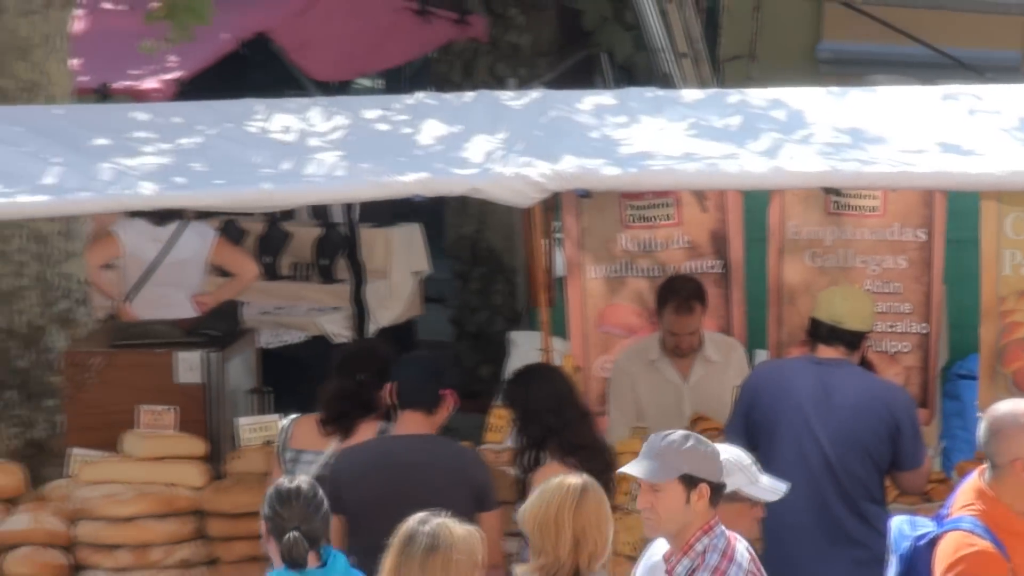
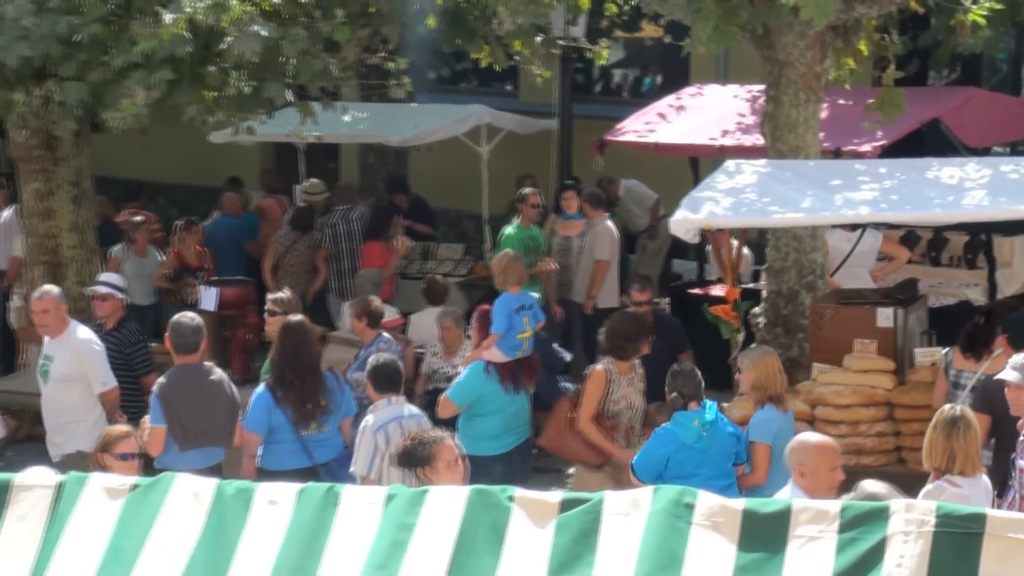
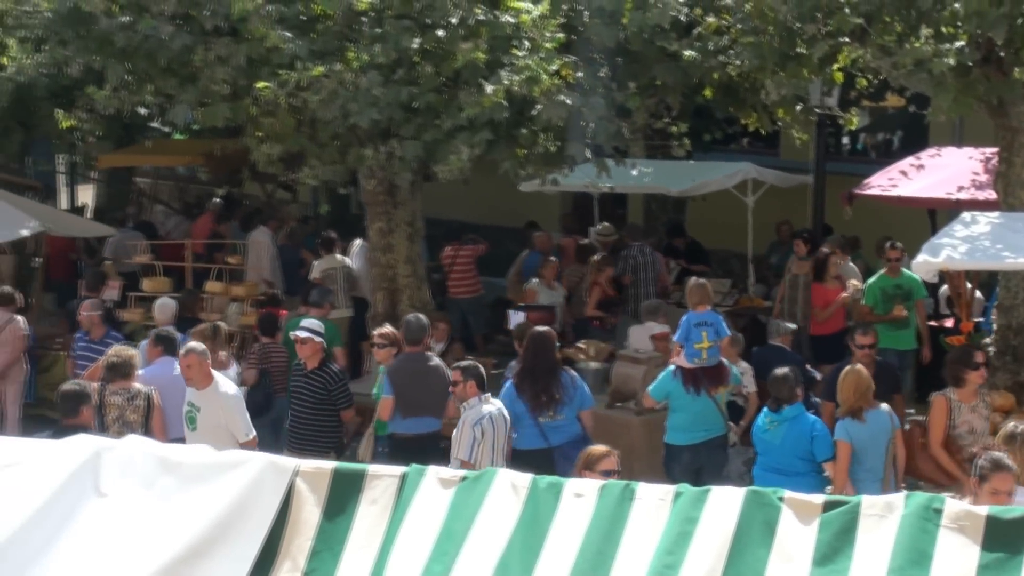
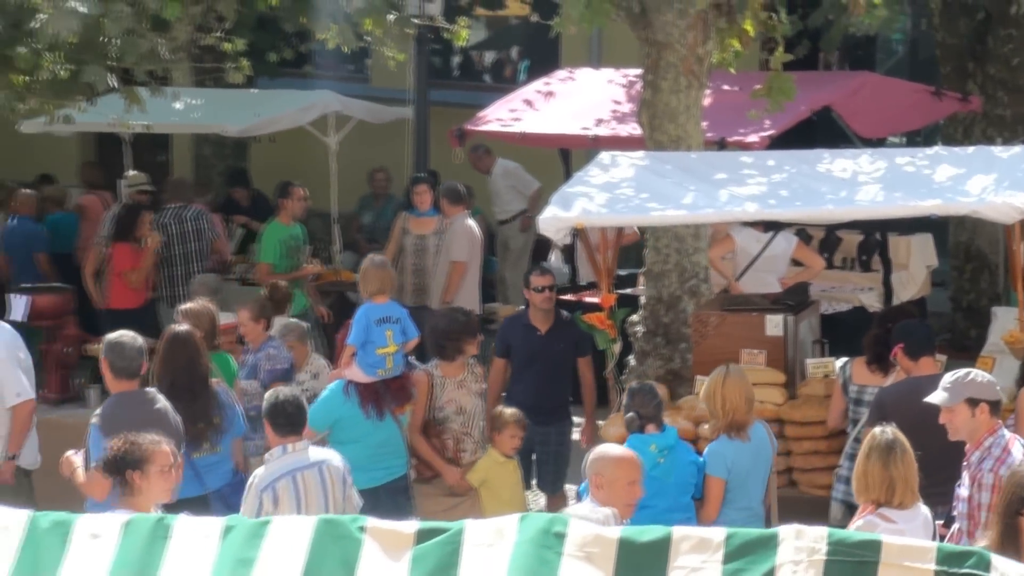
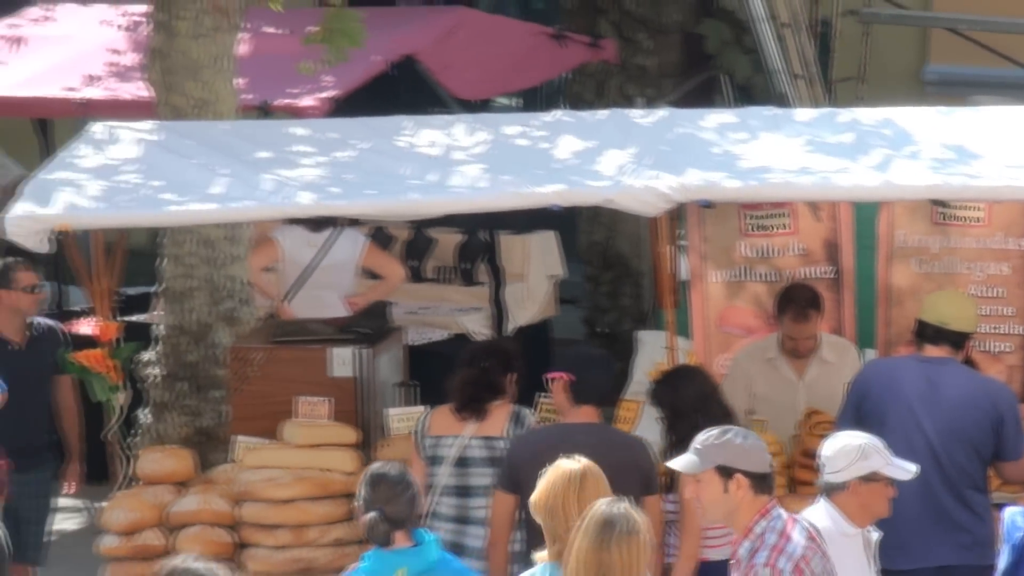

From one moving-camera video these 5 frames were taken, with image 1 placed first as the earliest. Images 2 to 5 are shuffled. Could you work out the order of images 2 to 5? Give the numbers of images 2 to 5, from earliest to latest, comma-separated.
5, 4, 2, 3
